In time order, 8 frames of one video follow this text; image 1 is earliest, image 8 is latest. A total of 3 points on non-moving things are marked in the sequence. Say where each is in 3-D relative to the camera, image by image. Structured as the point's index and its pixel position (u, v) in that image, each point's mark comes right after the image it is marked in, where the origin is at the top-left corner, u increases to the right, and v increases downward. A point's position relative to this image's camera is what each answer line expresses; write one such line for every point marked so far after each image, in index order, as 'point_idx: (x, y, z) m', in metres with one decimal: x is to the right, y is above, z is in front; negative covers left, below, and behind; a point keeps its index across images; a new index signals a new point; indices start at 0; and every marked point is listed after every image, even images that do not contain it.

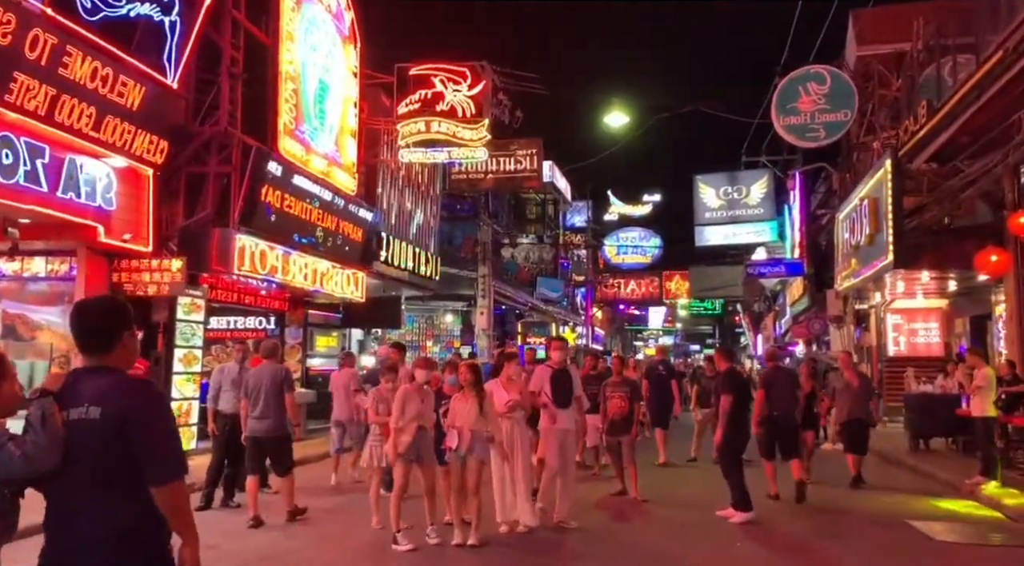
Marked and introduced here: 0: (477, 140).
0: (-0.7, +2.8, +16.1) m
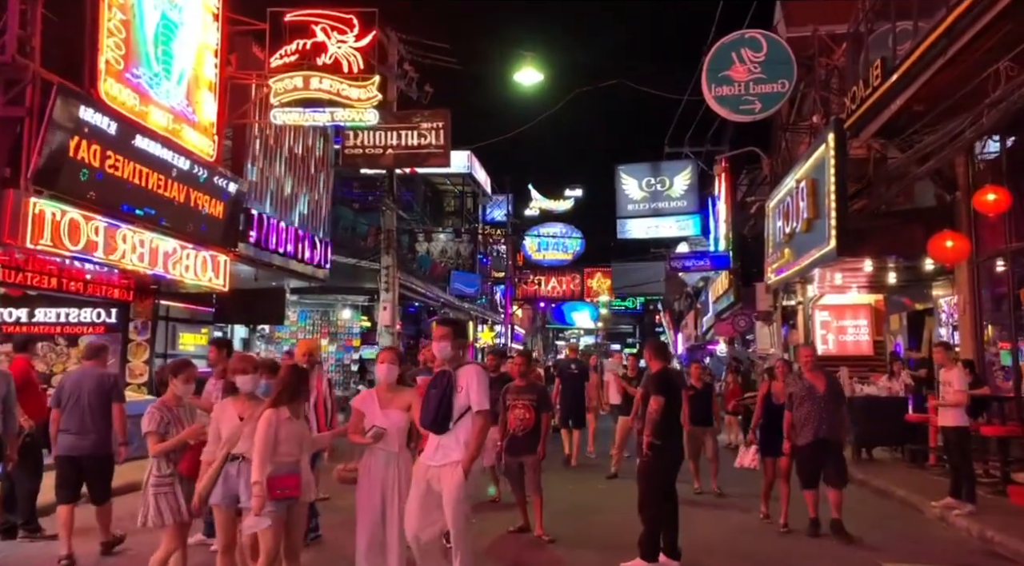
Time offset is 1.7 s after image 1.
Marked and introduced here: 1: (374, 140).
0: (-2.4, +3.1, +13.7) m
1: (-3.1, +3.2, +18.6) m
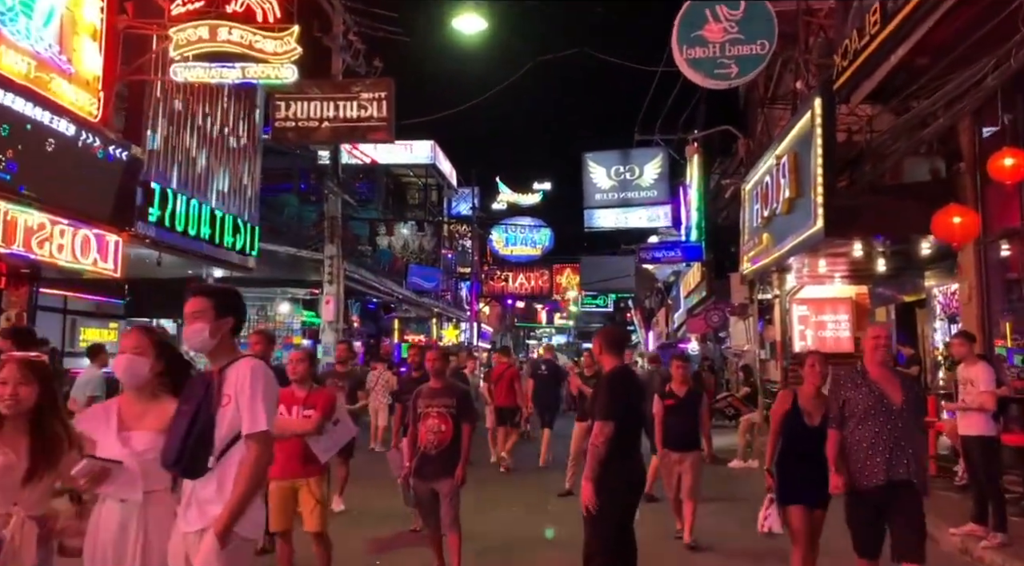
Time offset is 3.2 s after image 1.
0: (-3.3, +3.3, +11.8) m
1: (-4.1, +3.4, +16.6) m
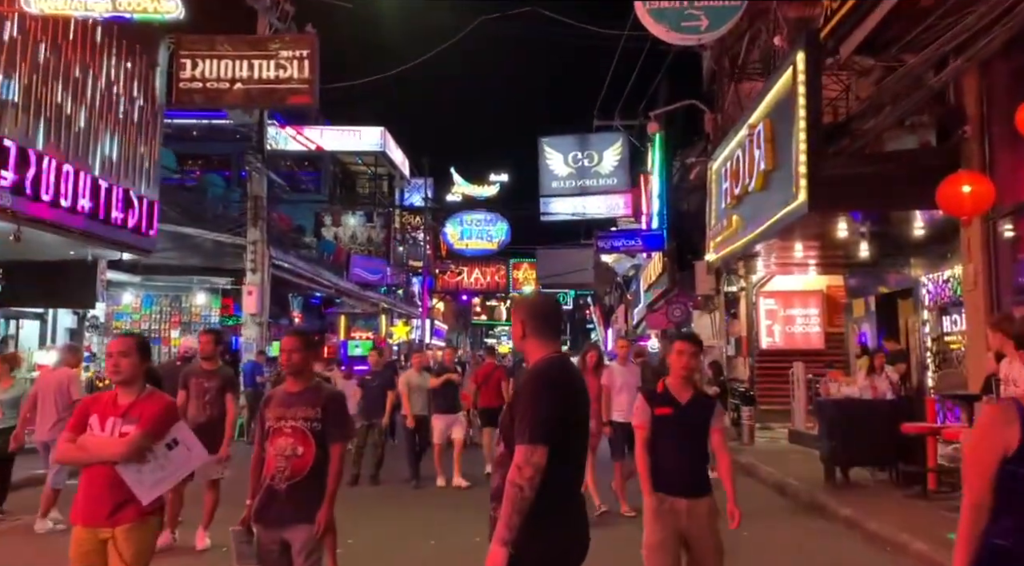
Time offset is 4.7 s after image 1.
0: (-4.1, +3.5, +9.7) m
1: (-5.2, +3.7, +14.5) m
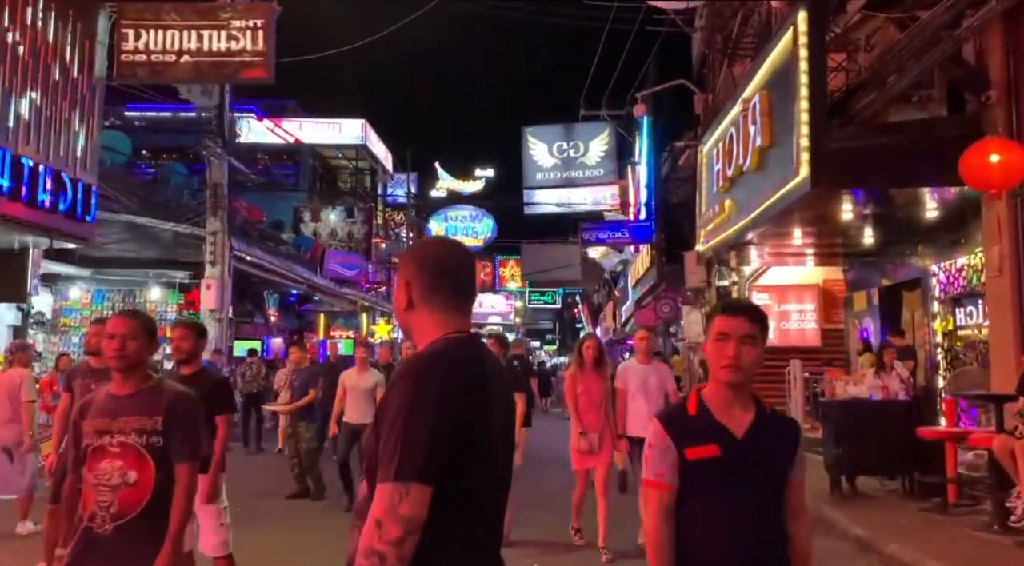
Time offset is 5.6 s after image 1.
0: (-4.5, +3.7, +8.4) m
1: (-5.6, +3.9, +13.2) m
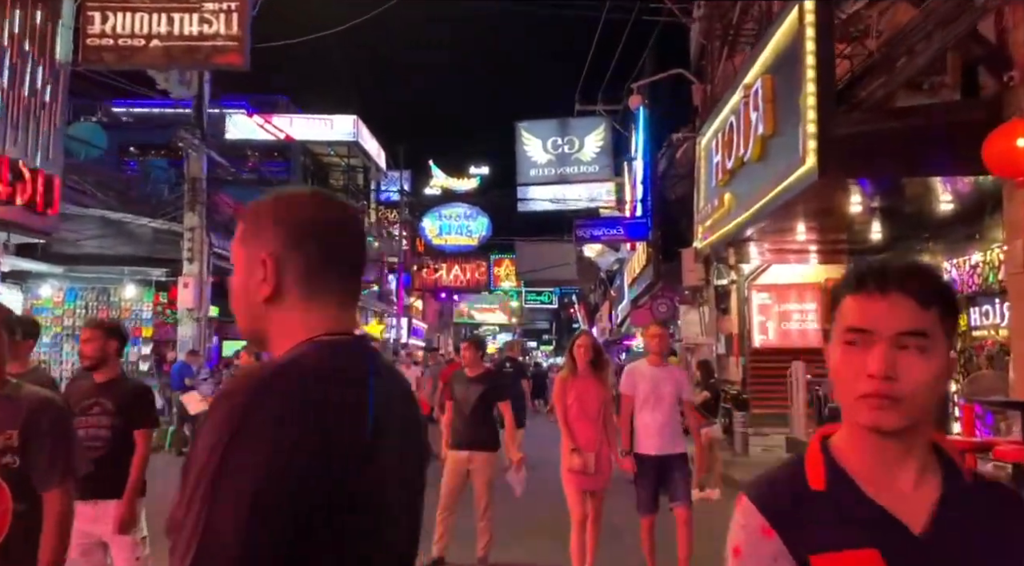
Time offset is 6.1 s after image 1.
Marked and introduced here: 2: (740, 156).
0: (-4.7, +3.7, +7.7) m
1: (-5.8, +3.9, +12.5) m
2: (+3.2, +1.8, +11.5) m
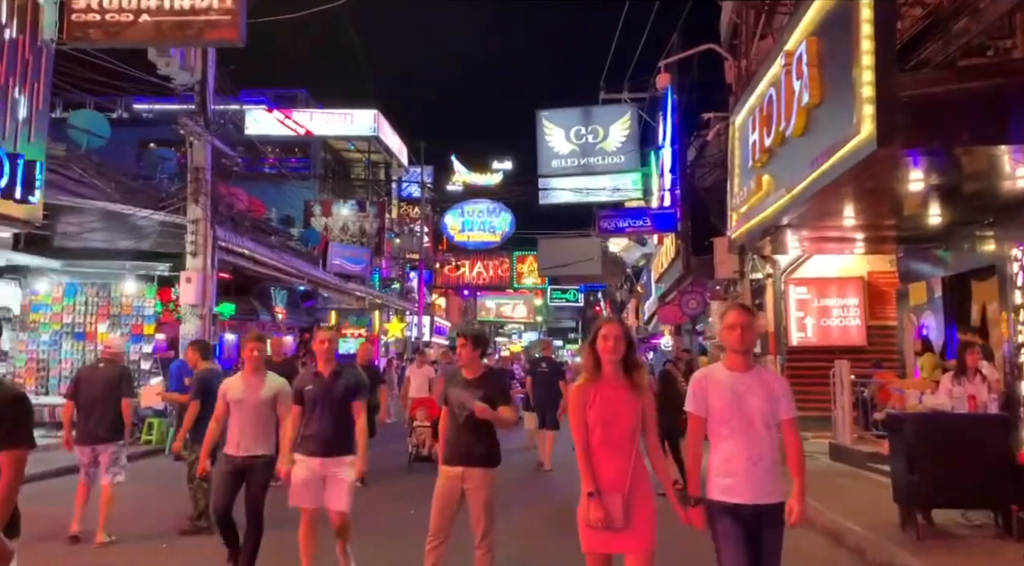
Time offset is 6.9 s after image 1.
0: (-4.6, +3.8, +6.8) m
1: (-5.6, +4.0, +11.7) m
2: (+3.4, +1.9, +10.4) m
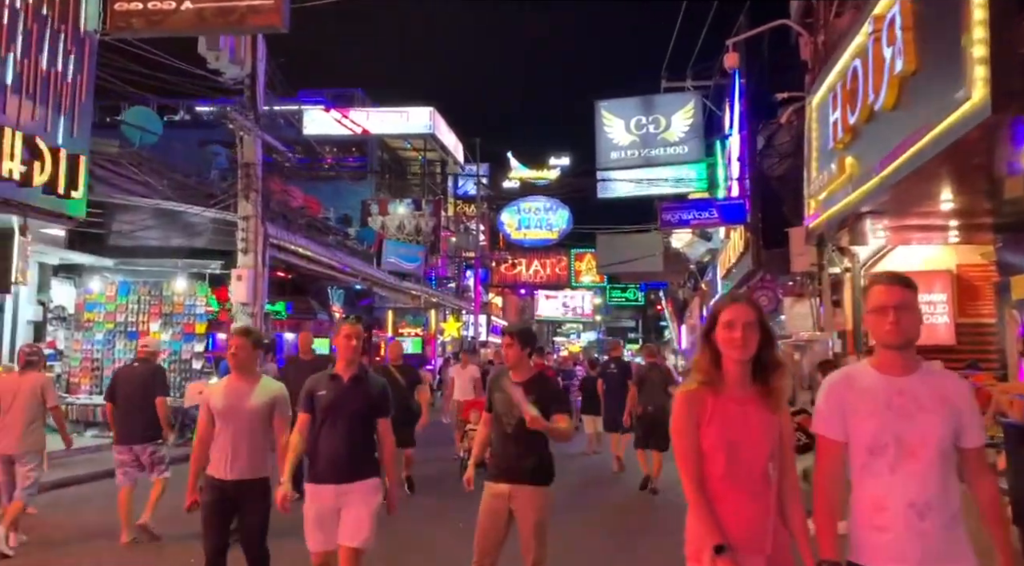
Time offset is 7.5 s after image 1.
0: (-4.2, +3.9, +6.4) m
1: (-4.8, +4.0, +11.3) m
2: (+4.1, +2.0, +9.3) m
